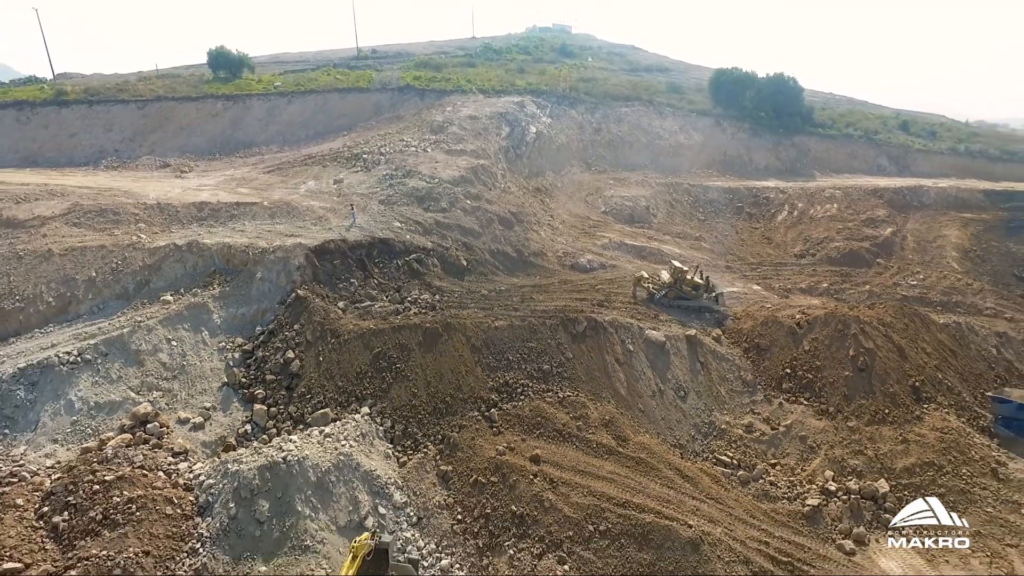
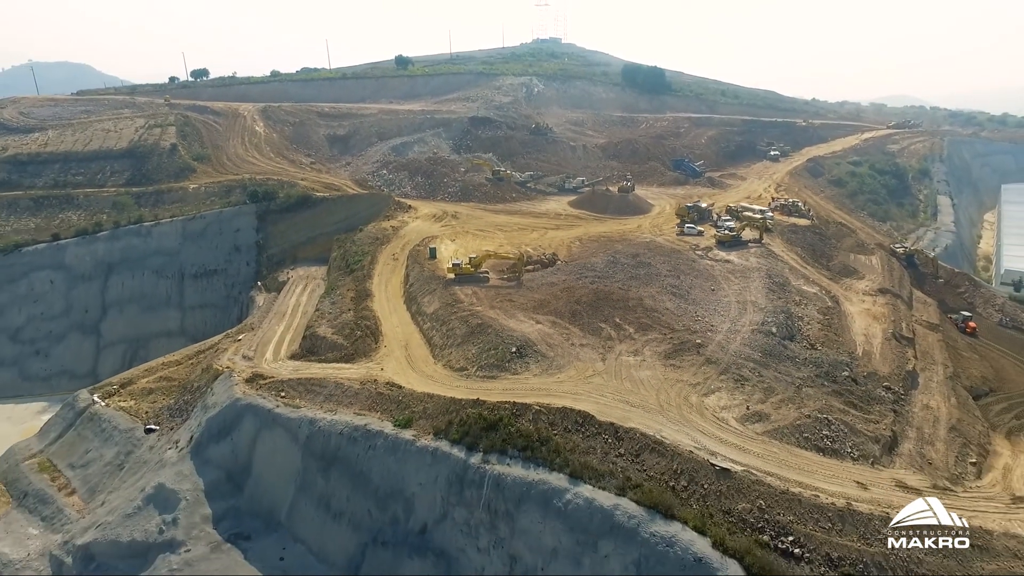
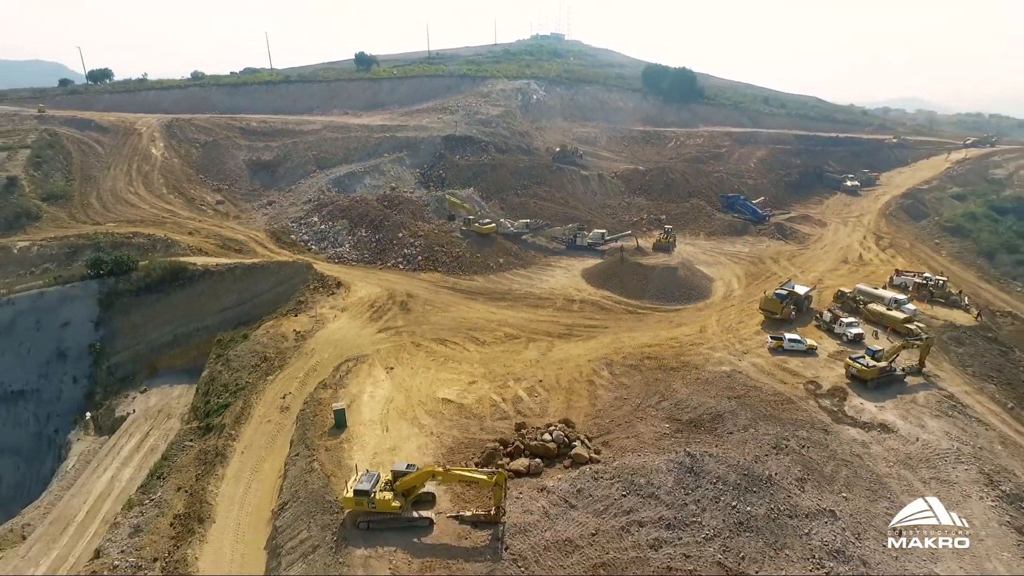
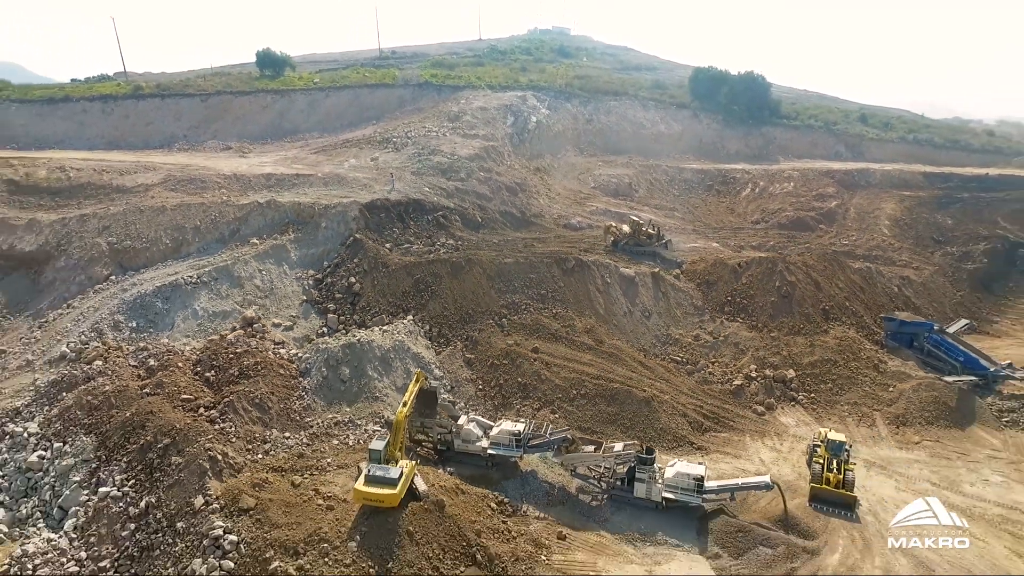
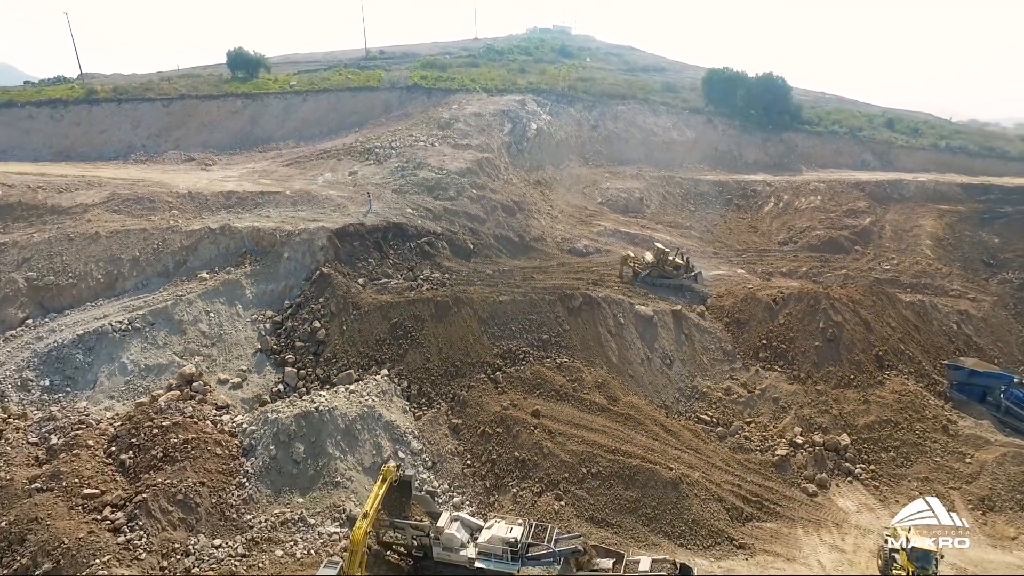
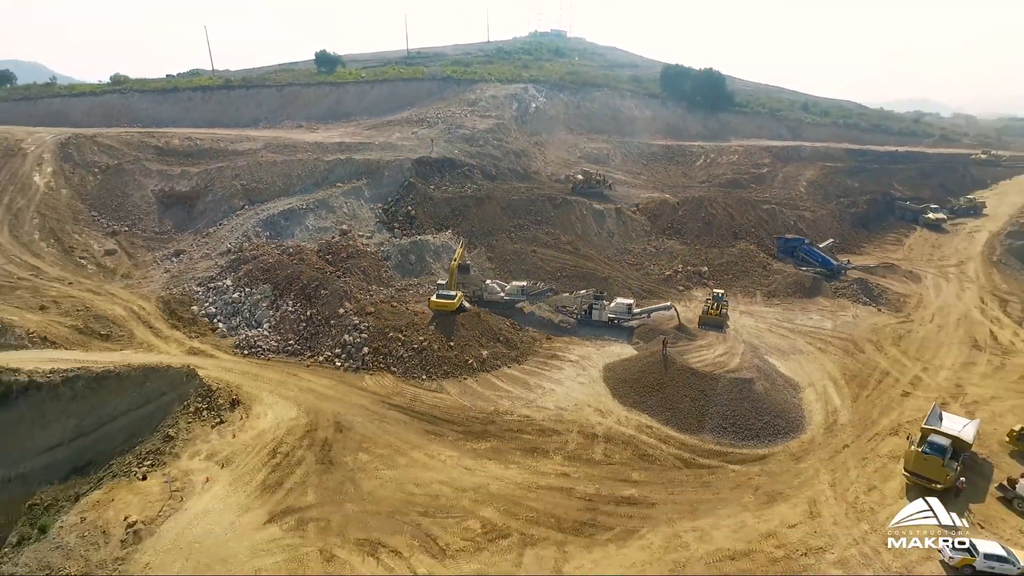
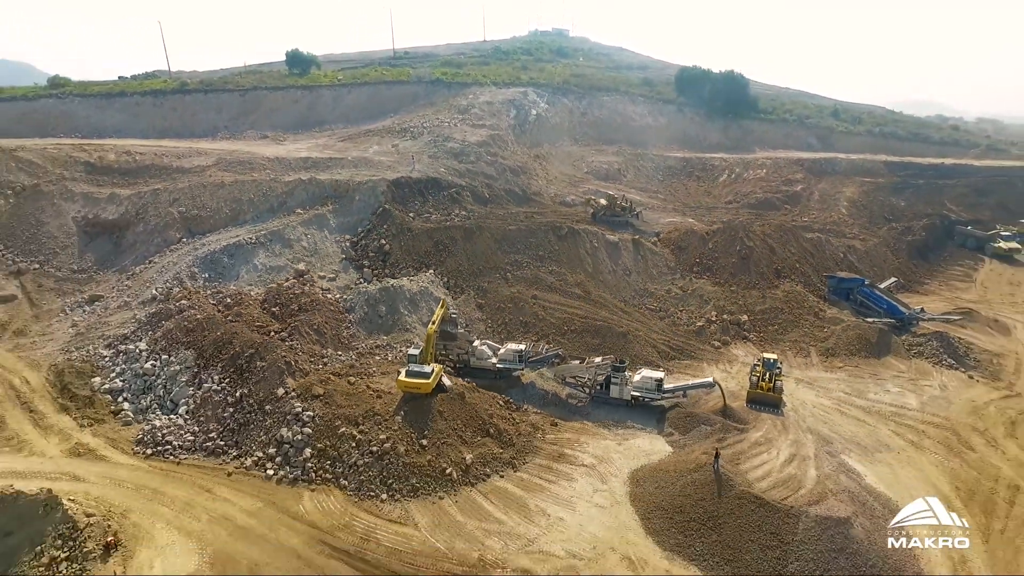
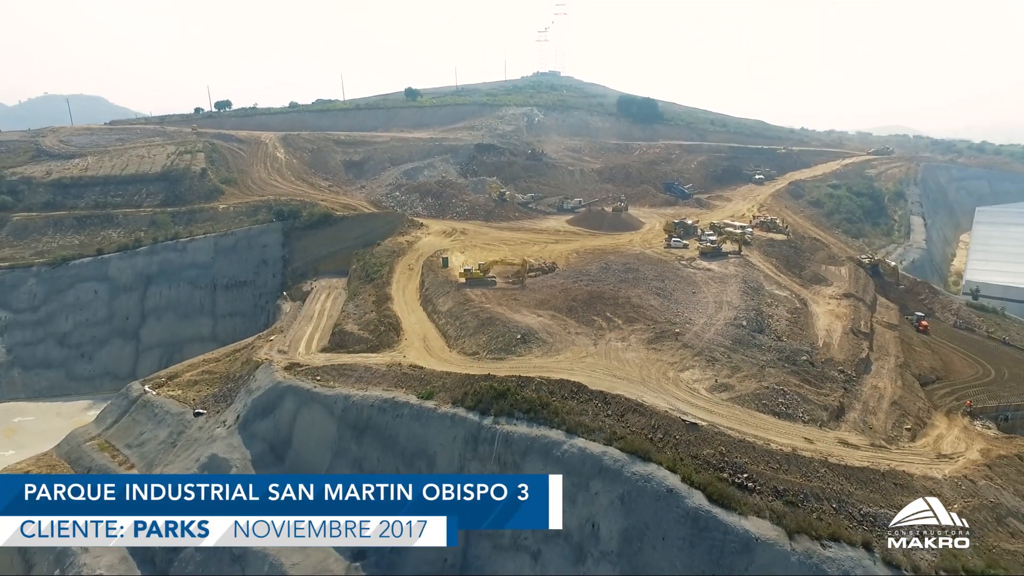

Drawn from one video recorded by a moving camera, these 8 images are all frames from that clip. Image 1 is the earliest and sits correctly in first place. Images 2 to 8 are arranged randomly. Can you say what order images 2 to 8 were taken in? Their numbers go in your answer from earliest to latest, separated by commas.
5, 4, 7, 6, 3, 2, 8
